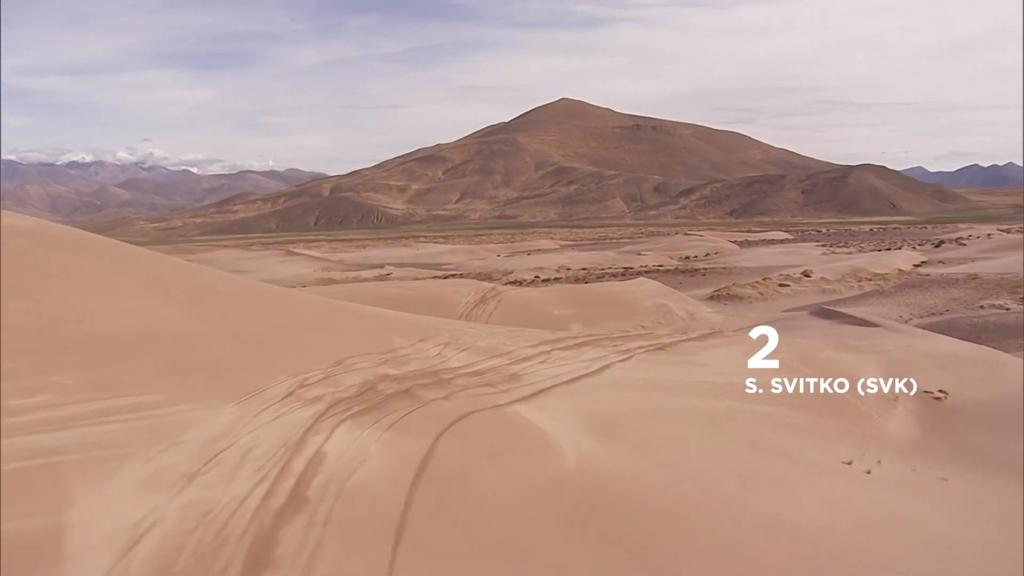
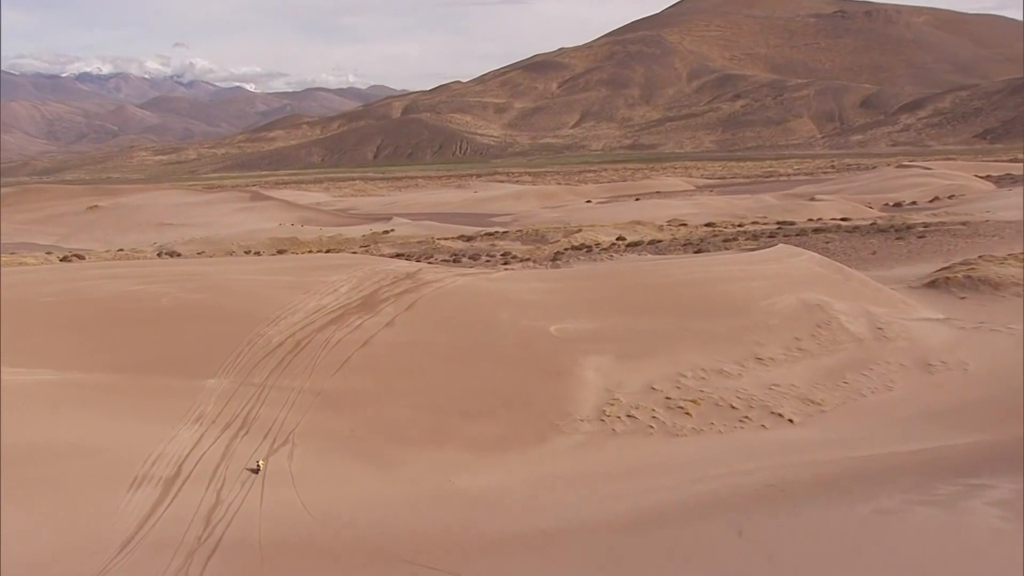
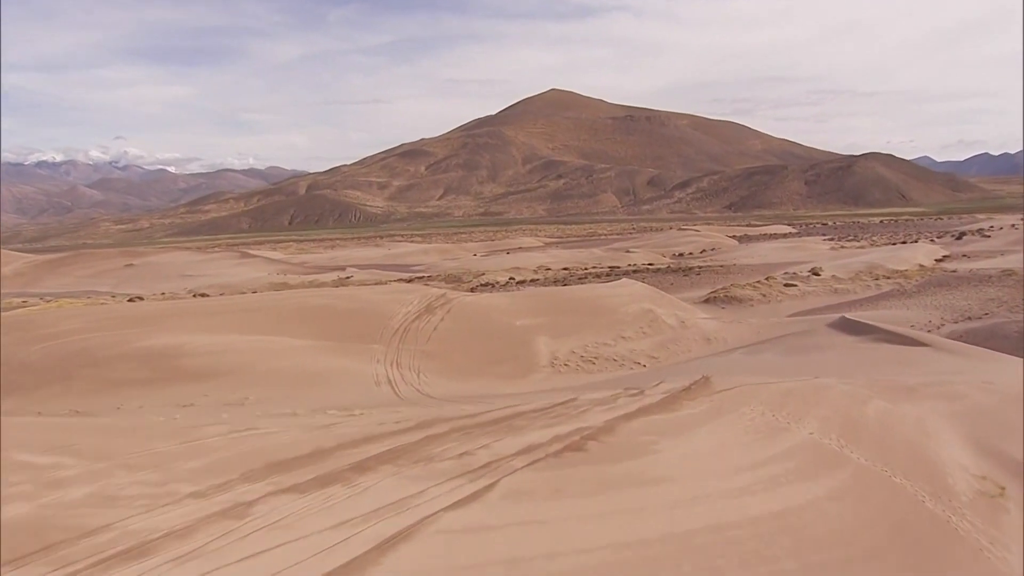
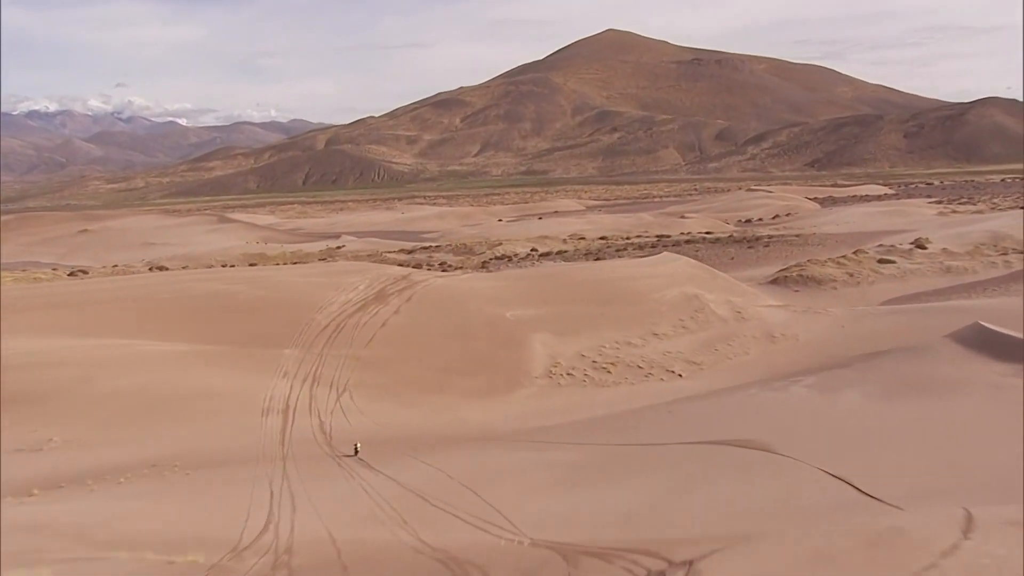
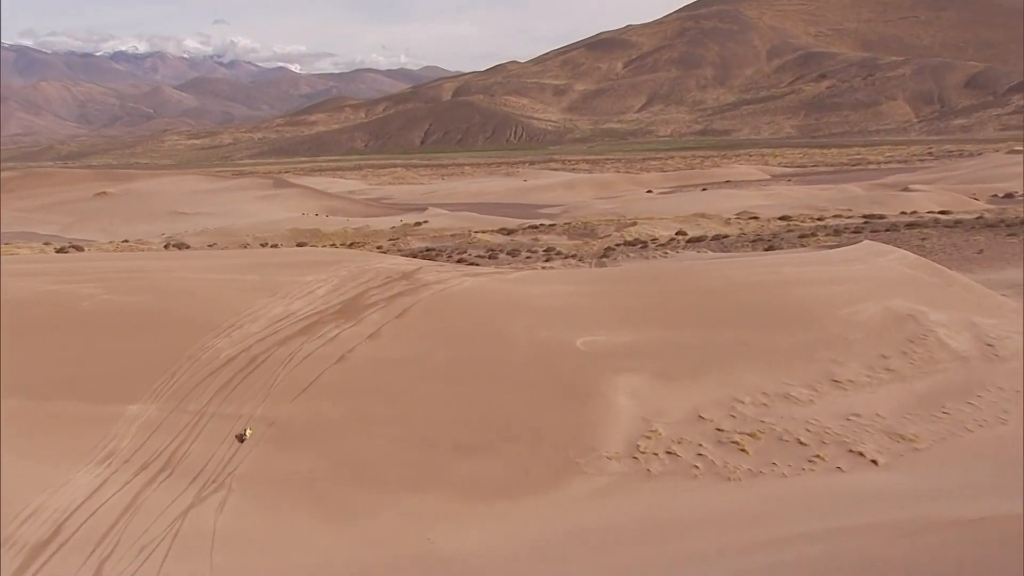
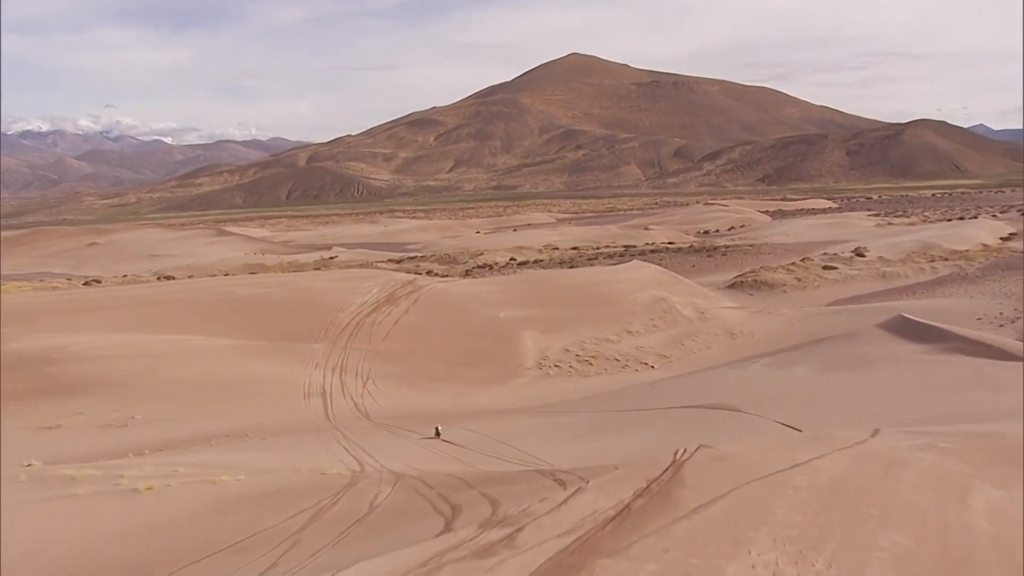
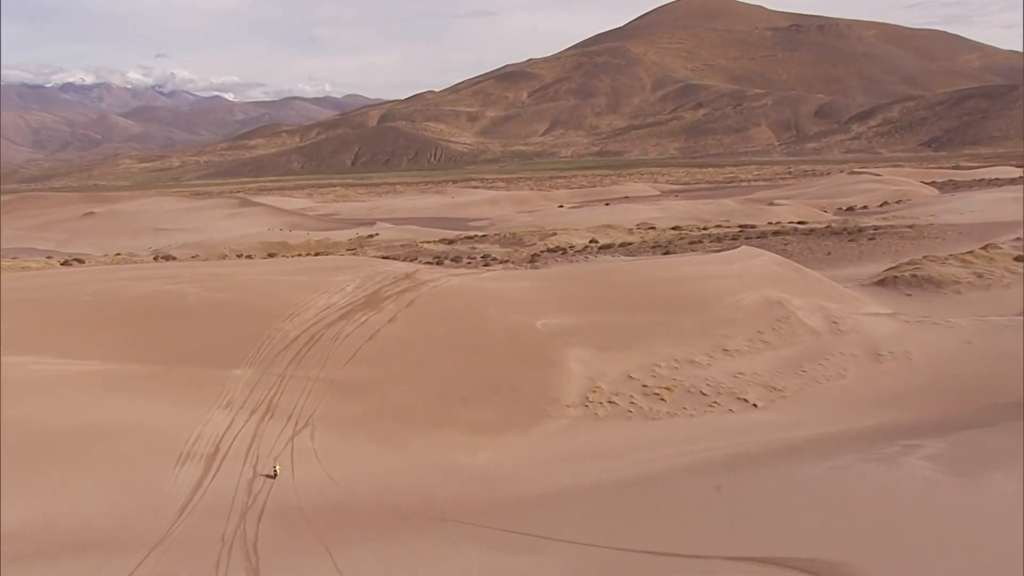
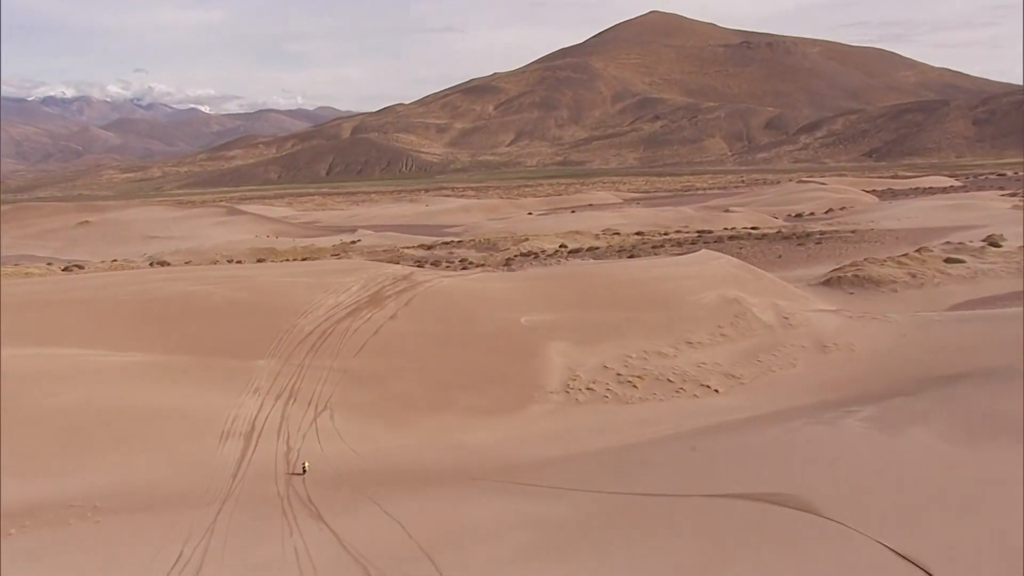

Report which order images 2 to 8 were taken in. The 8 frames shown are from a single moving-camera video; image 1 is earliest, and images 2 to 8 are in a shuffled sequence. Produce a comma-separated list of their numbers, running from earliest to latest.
3, 6, 4, 8, 7, 2, 5
